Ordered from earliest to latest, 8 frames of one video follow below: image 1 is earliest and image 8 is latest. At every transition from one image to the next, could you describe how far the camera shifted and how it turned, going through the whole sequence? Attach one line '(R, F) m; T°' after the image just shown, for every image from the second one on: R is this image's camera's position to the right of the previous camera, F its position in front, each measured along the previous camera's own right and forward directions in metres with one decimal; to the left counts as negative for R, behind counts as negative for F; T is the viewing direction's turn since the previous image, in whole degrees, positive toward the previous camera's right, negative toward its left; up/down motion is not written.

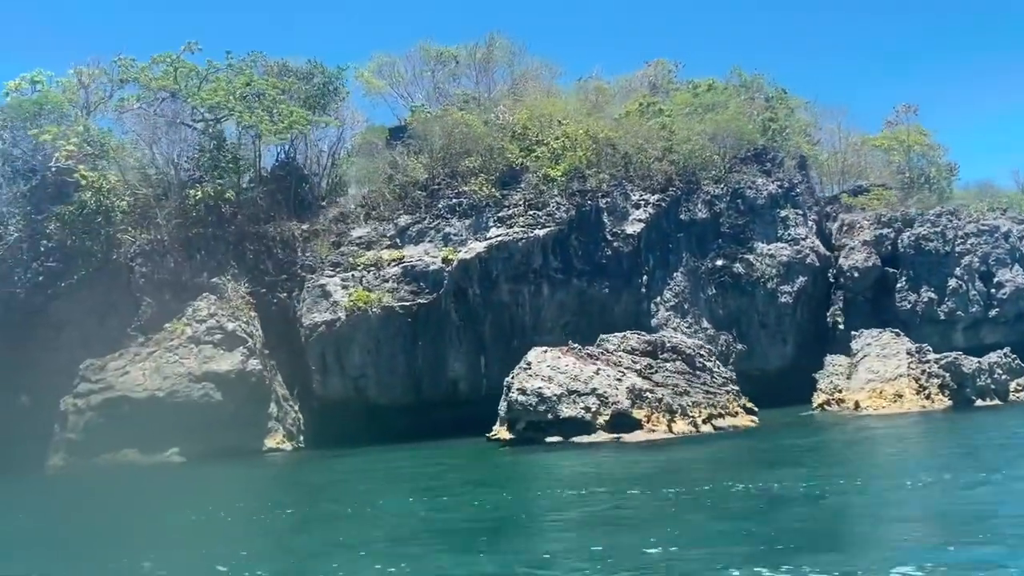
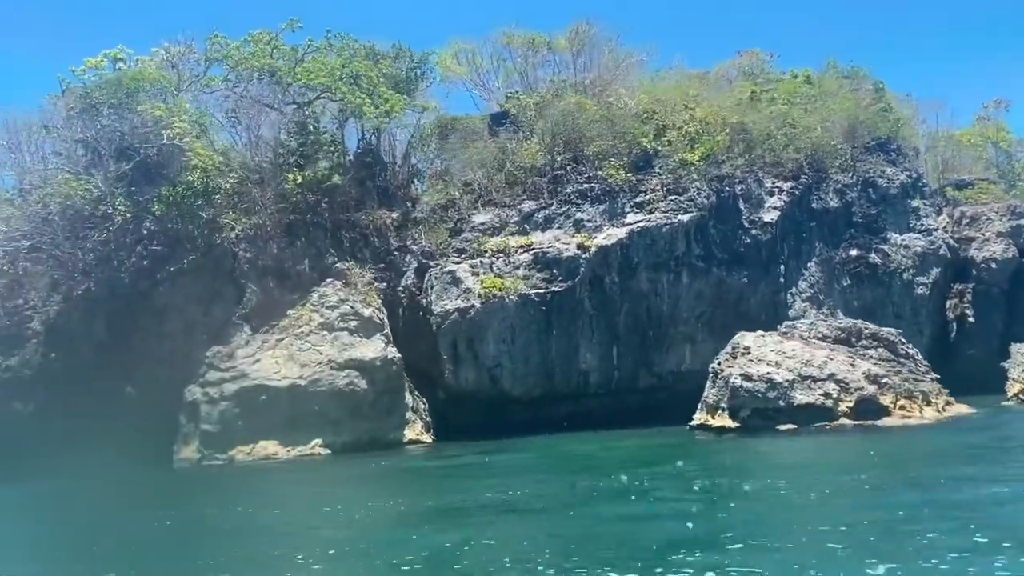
(-4.0, +1.0) m; +2°
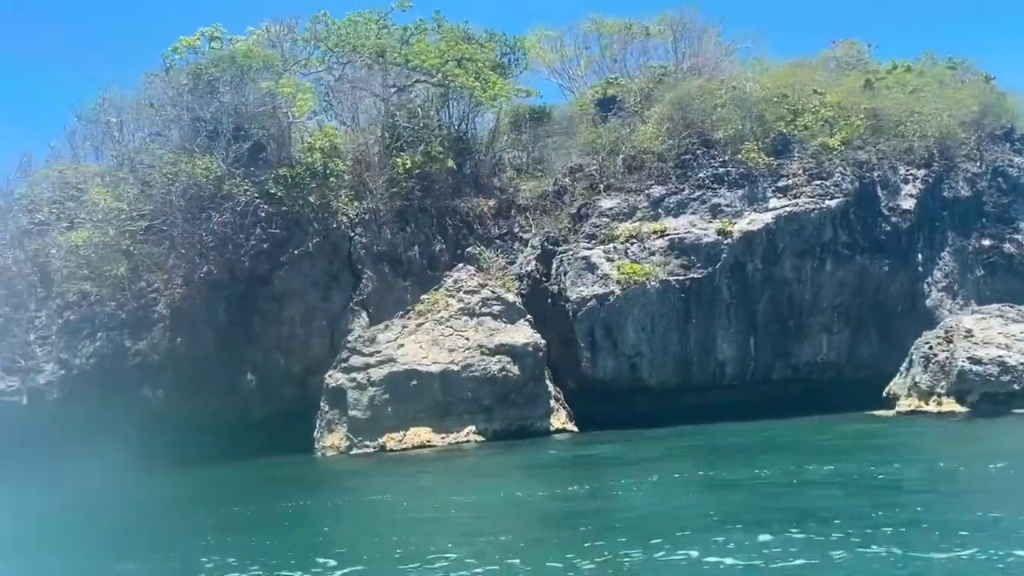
(-3.5, +0.7) m; +1°
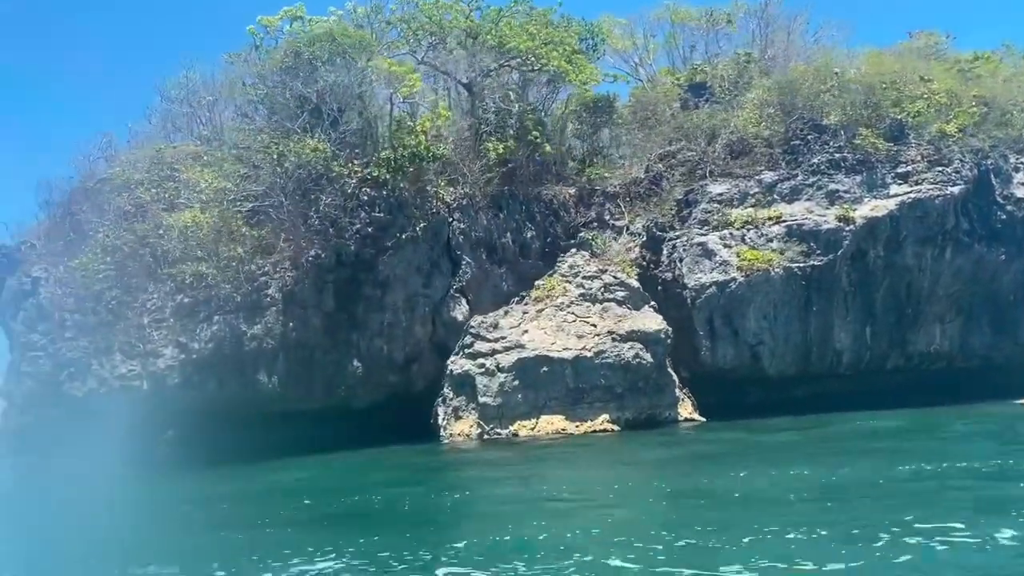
(-3.0, +0.6) m; +1°
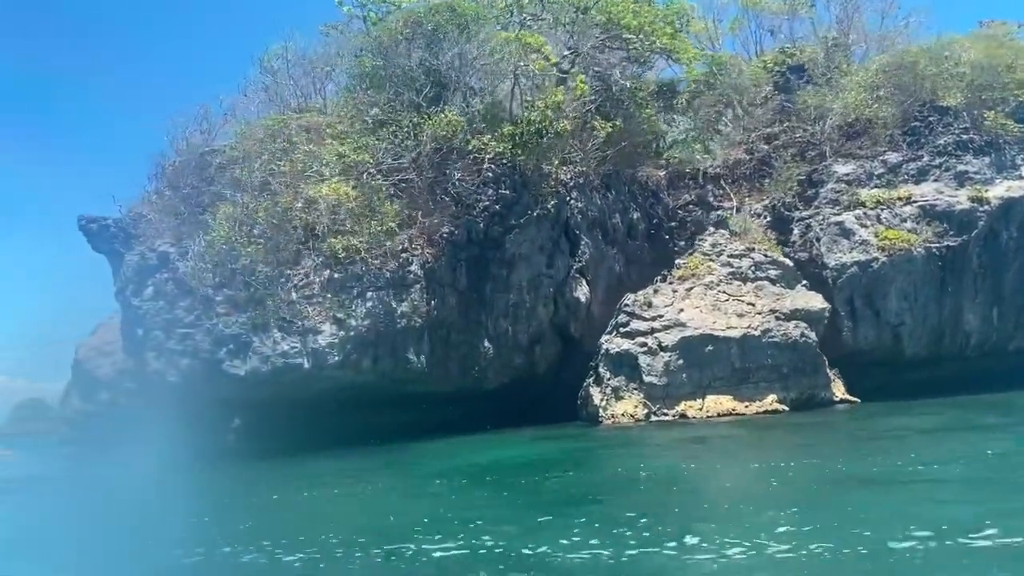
(-4.1, +0.7) m; +3°
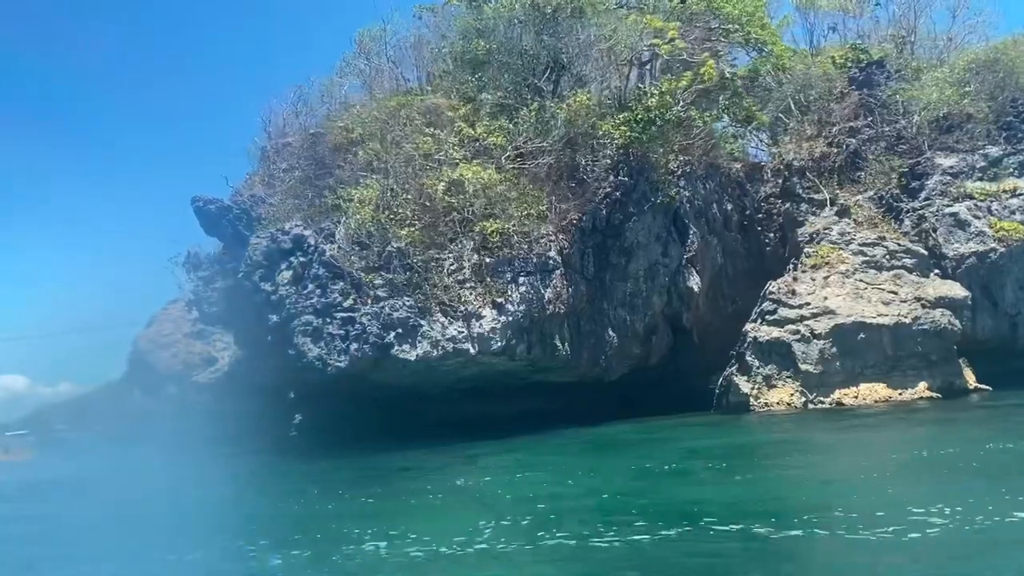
(-4.1, +0.6) m; +4°
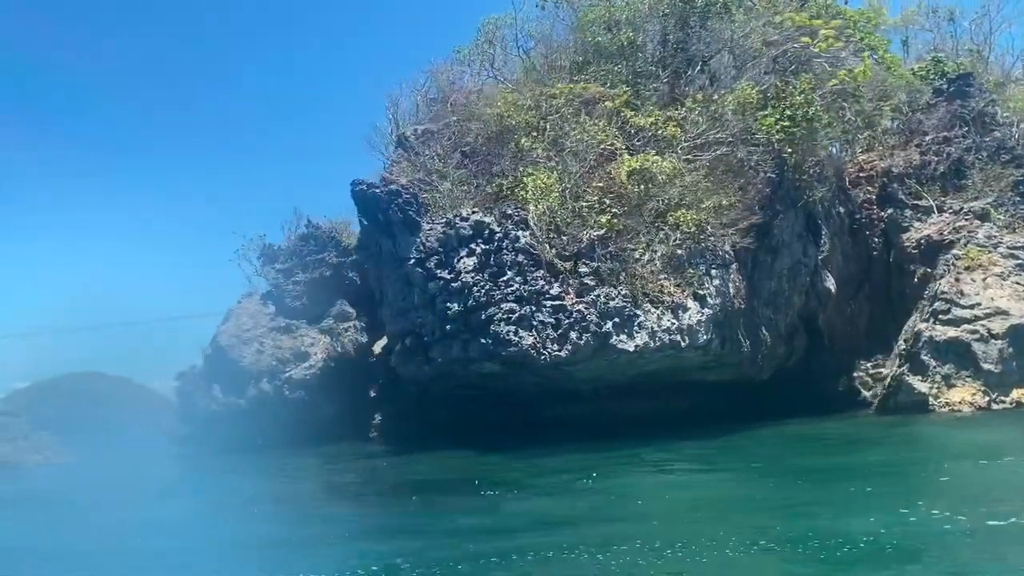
(-4.8, +0.7) m; +5°
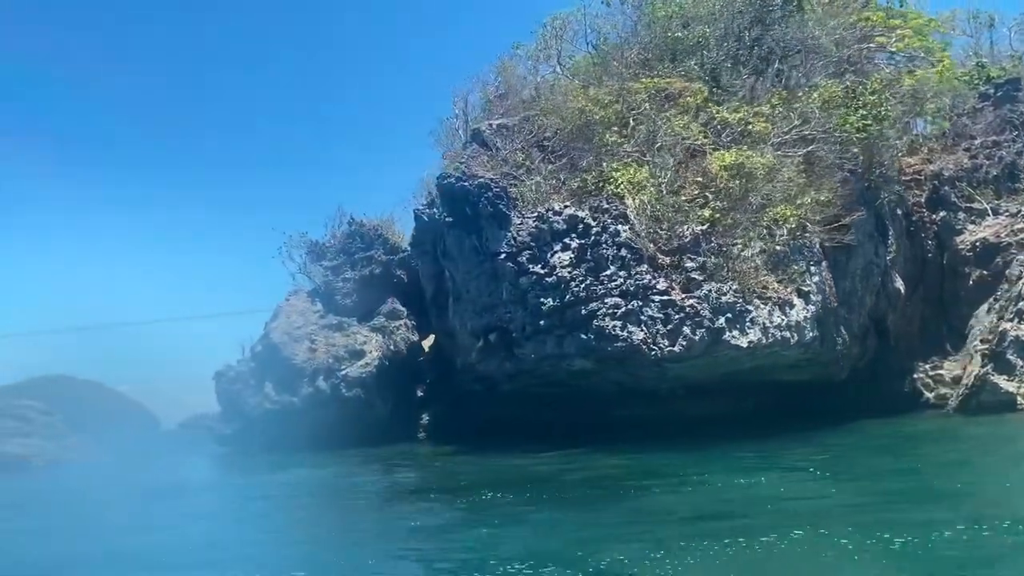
(-2.2, +0.3) m; +2°
